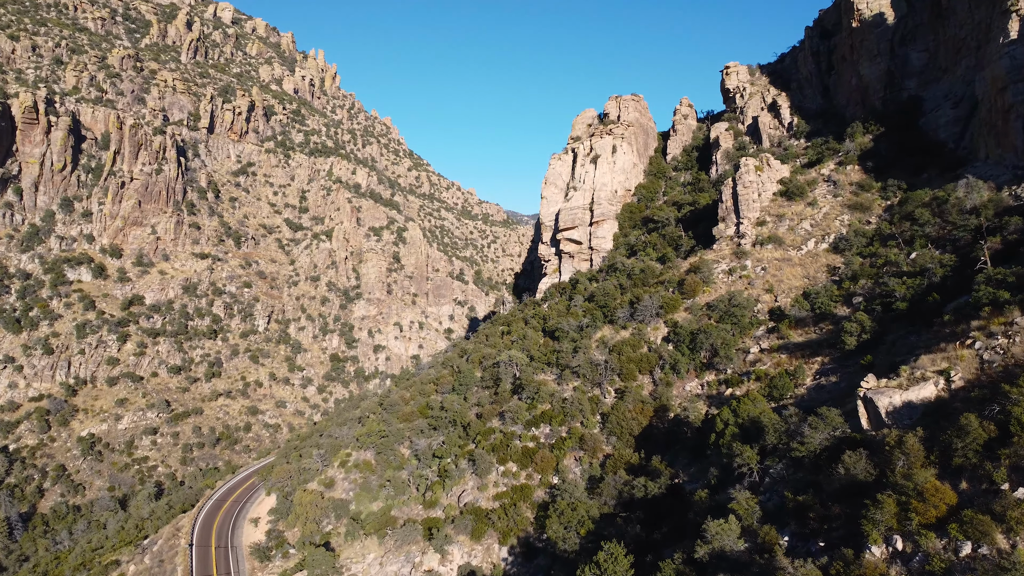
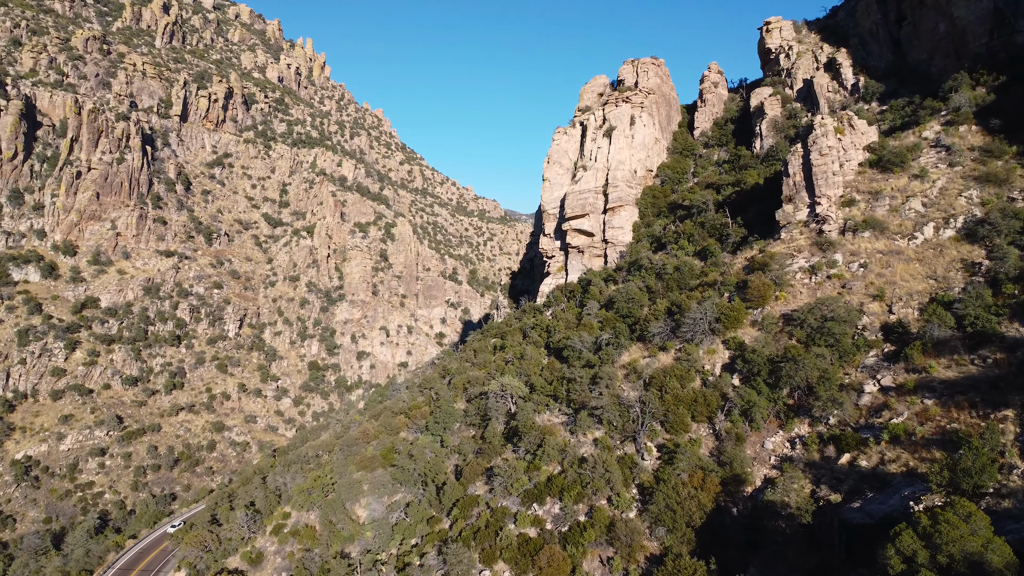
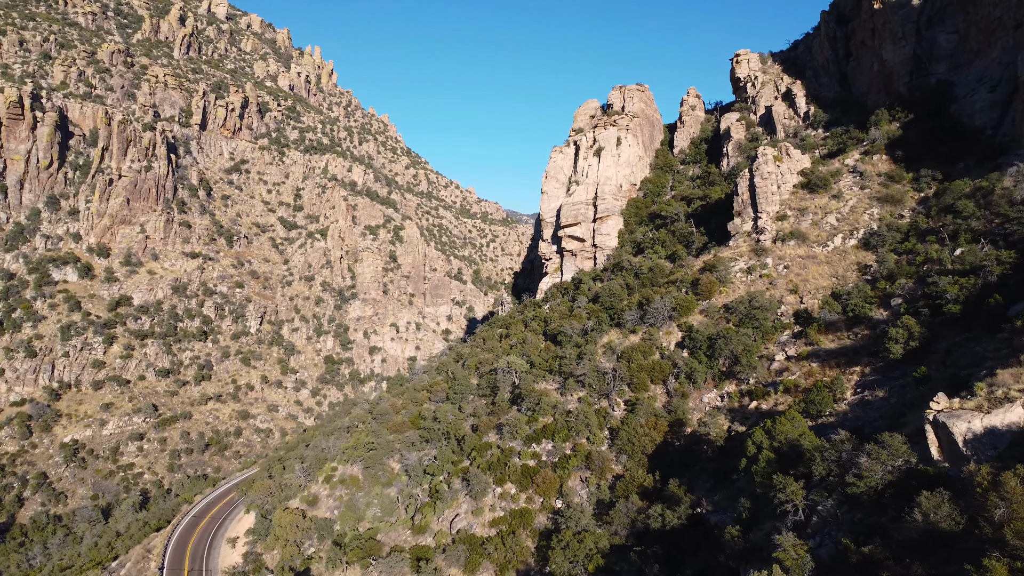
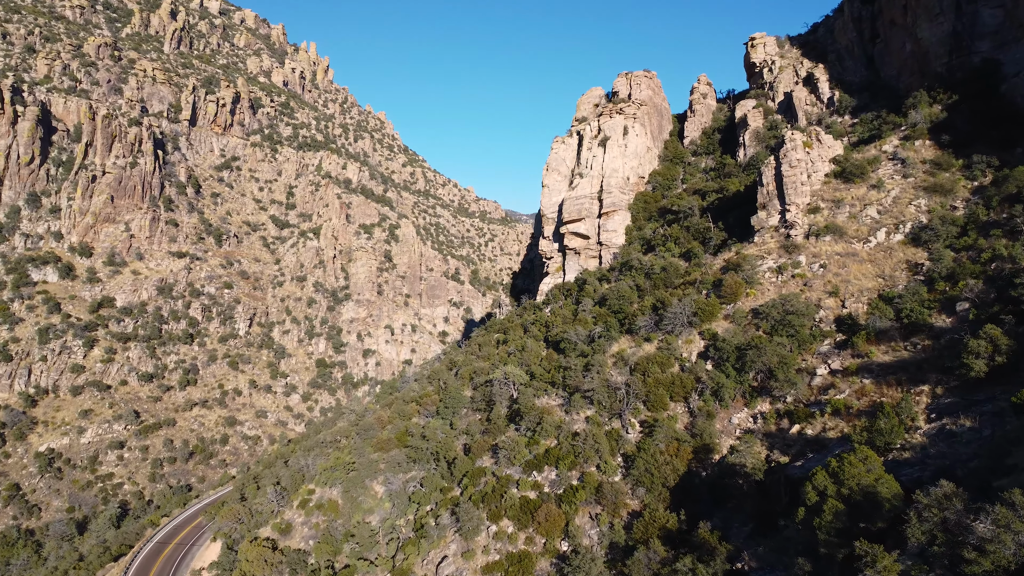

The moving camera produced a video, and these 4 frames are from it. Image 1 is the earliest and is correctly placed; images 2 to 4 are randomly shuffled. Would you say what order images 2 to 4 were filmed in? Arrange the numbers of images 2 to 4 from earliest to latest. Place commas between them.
3, 4, 2
